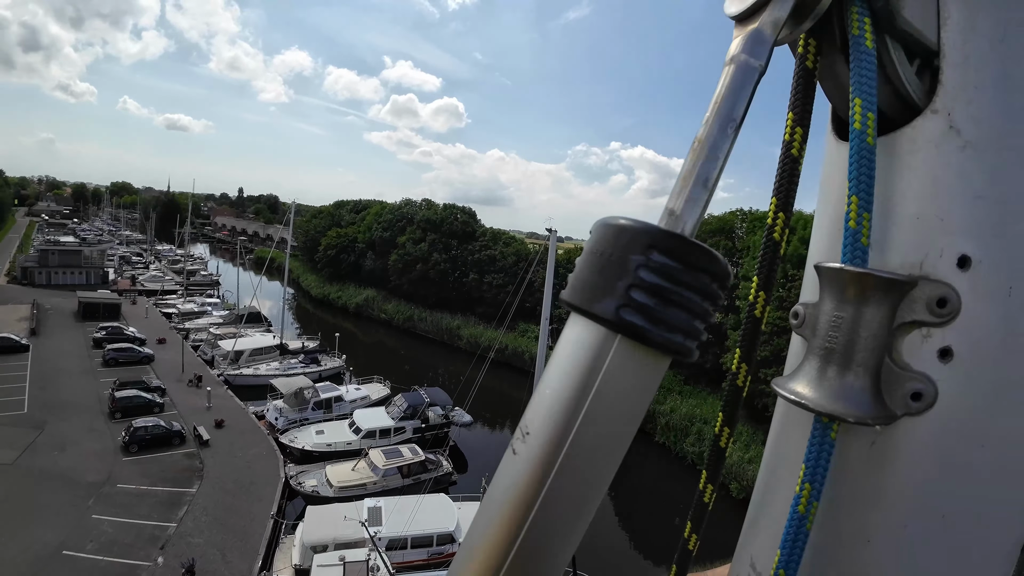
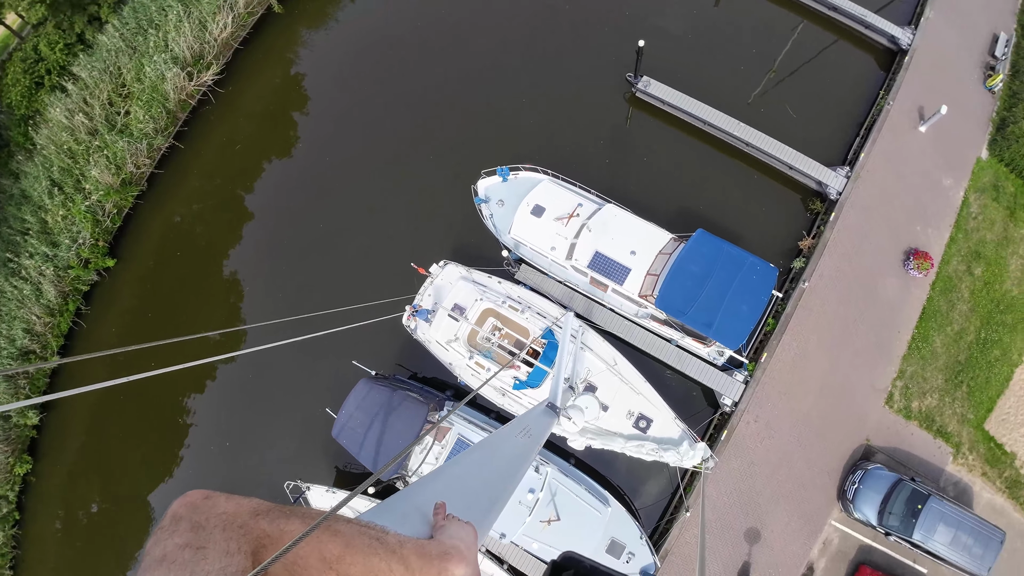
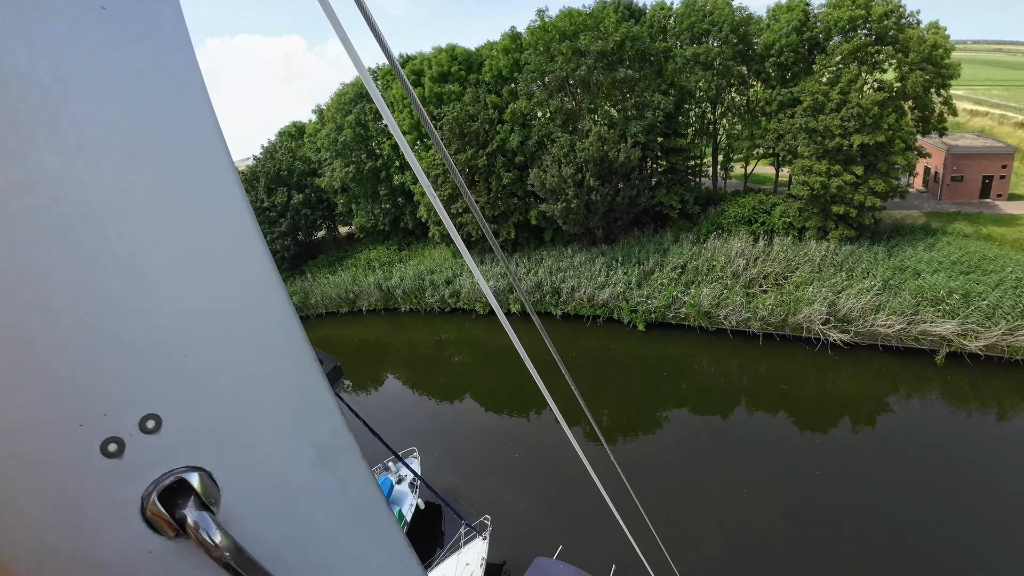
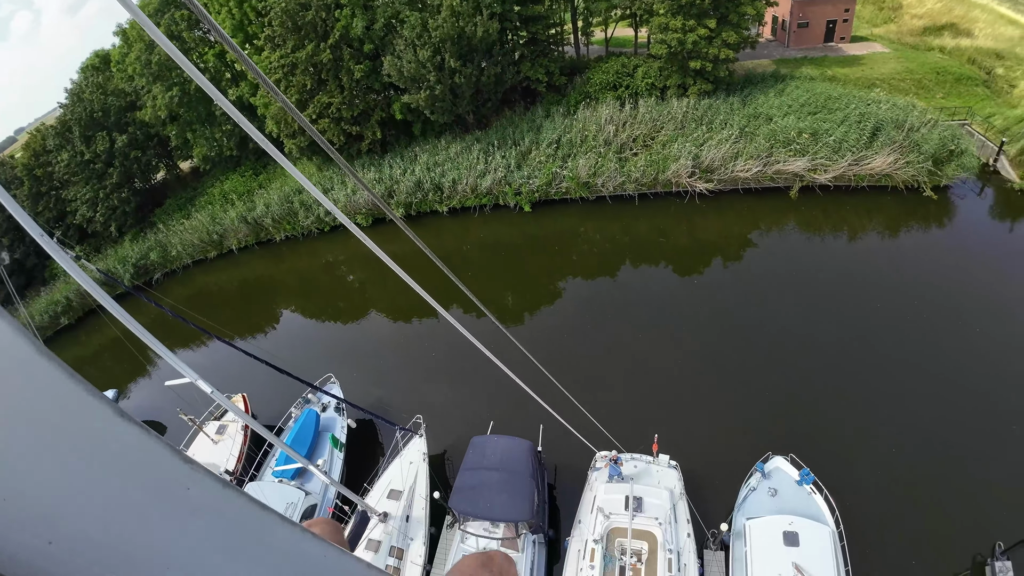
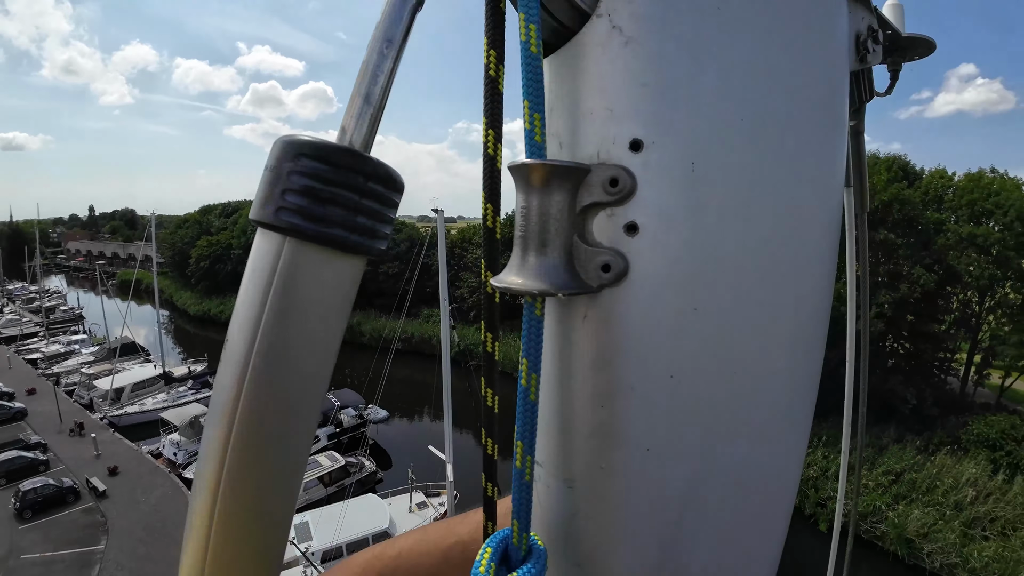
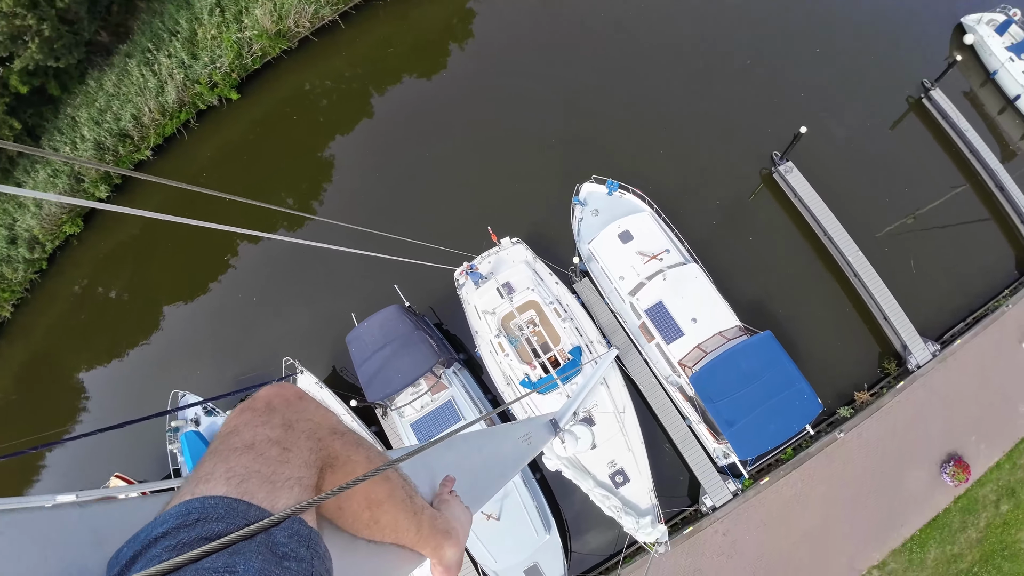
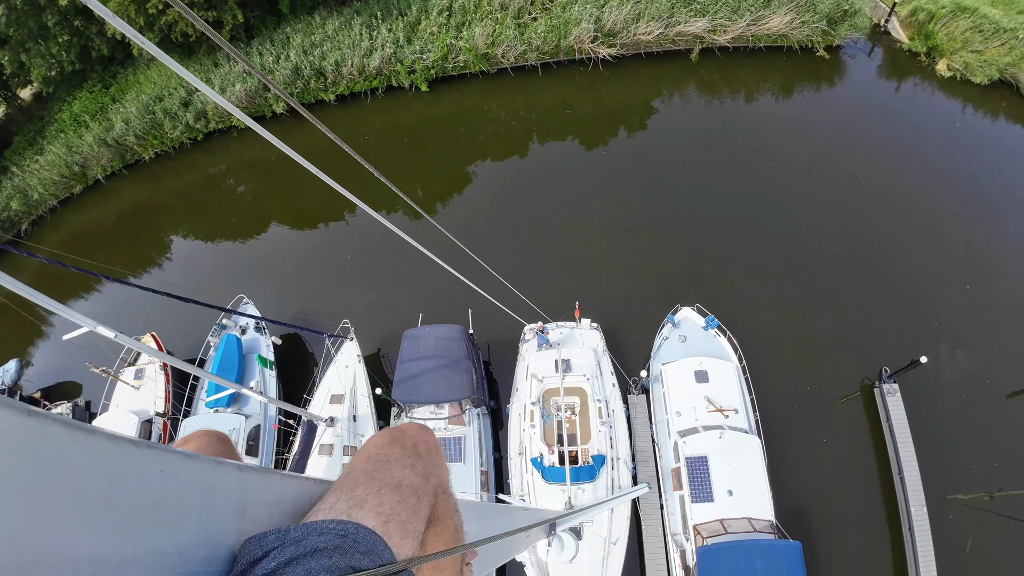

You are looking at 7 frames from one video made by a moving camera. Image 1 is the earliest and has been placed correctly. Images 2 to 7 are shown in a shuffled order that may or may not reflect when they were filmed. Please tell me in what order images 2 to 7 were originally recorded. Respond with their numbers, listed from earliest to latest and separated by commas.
5, 3, 4, 7, 6, 2
